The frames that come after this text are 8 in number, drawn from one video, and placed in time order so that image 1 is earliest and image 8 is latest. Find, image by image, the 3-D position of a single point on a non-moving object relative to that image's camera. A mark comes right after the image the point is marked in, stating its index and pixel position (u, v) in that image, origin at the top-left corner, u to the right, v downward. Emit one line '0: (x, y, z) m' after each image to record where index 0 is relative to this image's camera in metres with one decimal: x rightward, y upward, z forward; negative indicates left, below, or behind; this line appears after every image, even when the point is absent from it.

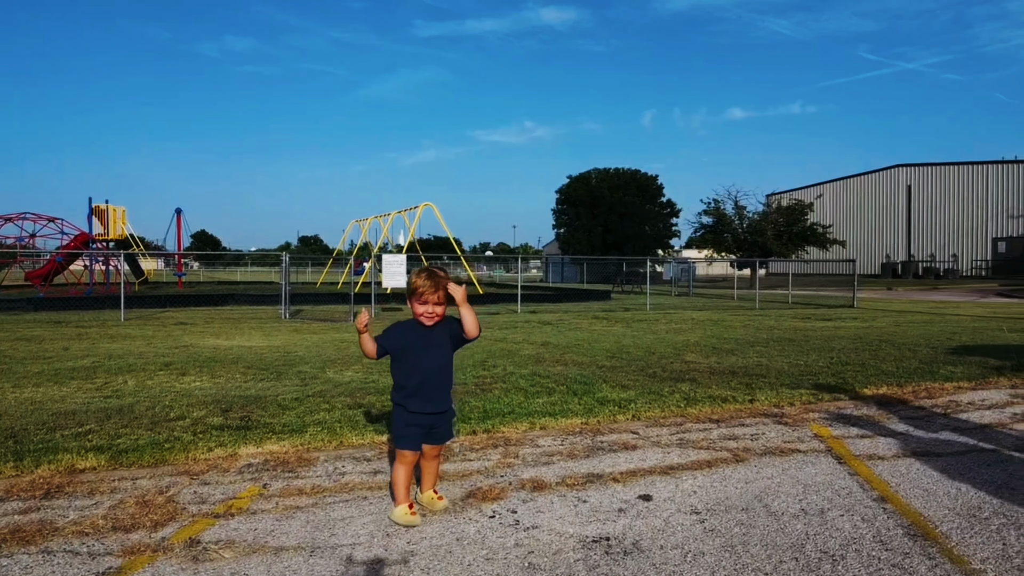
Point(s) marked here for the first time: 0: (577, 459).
0: (+0.4, -1.2, +5.1) m
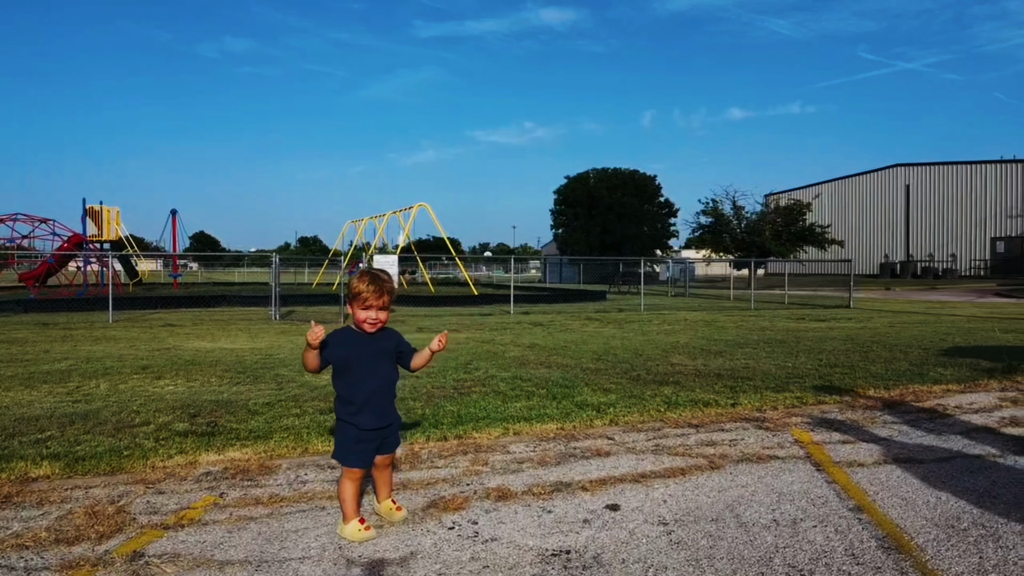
0: (+0.2, -1.2, +4.9) m
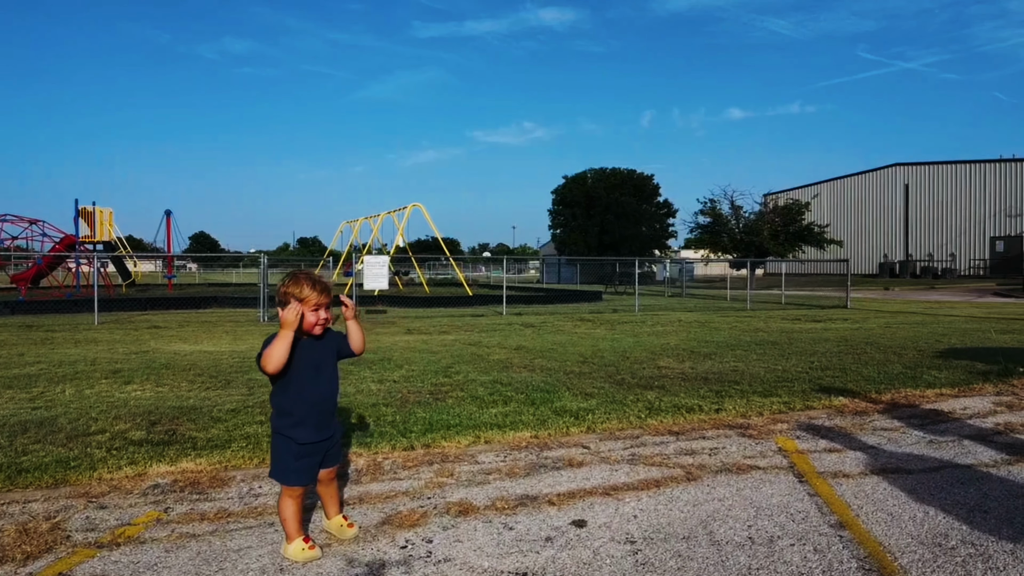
0: (0.0, -1.2, +4.7) m
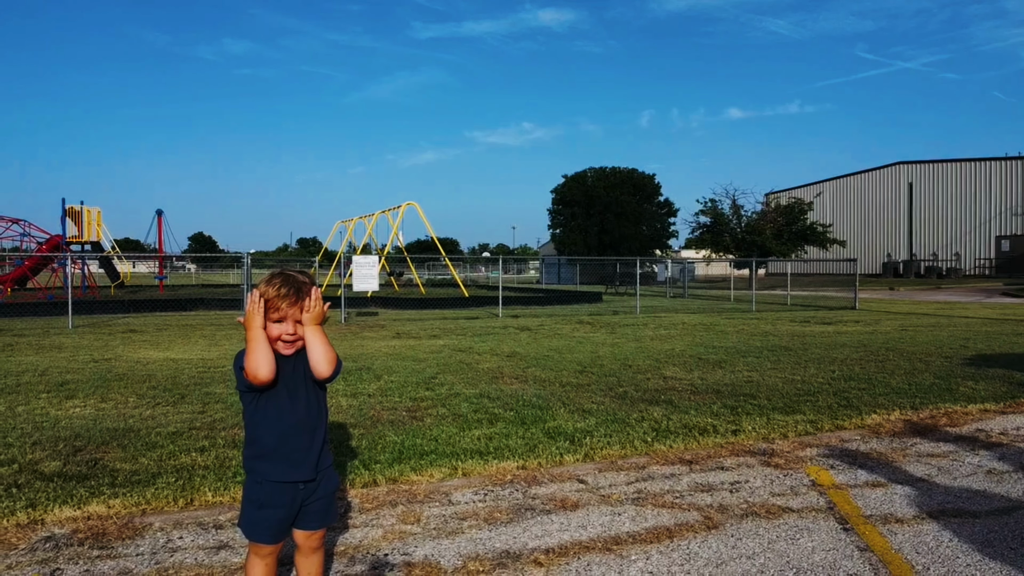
0: (-0.1, -1.2, +3.8) m
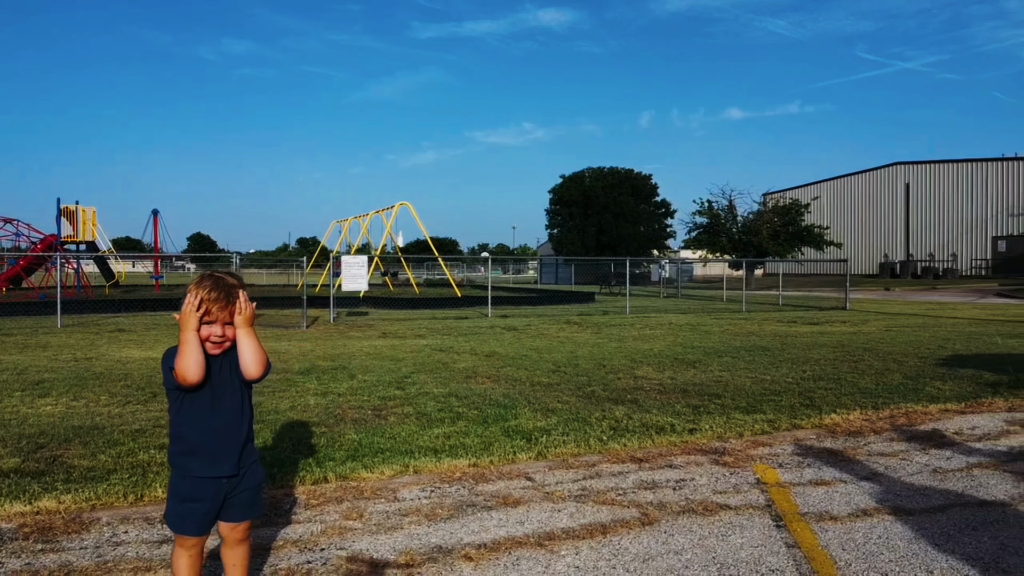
0: (-0.4, -1.2, +3.9) m
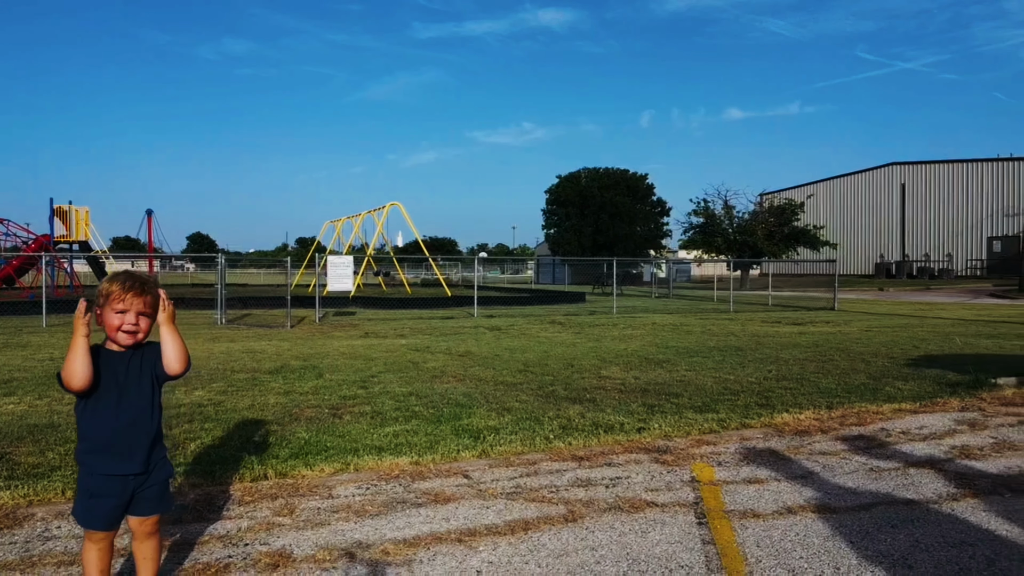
0: (-0.8, -1.2, +3.9) m
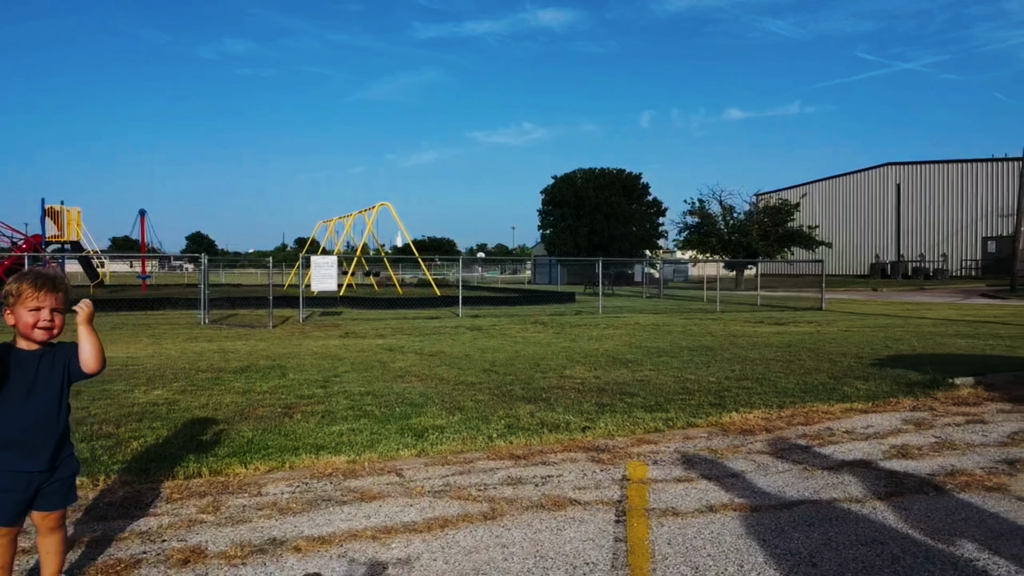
0: (-1.2, -1.2, +4.0) m
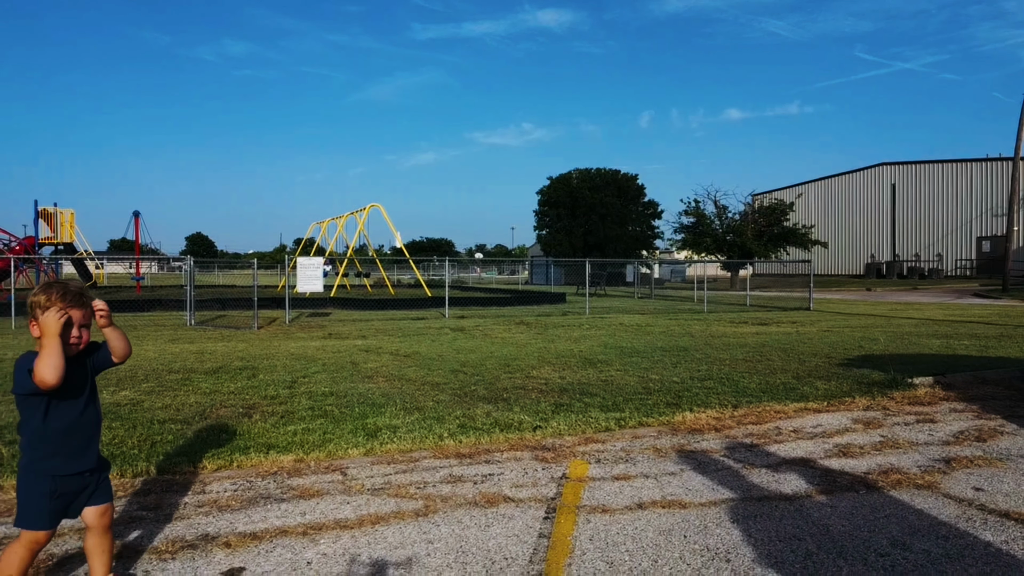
0: (-1.6, -1.2, +4.1) m
